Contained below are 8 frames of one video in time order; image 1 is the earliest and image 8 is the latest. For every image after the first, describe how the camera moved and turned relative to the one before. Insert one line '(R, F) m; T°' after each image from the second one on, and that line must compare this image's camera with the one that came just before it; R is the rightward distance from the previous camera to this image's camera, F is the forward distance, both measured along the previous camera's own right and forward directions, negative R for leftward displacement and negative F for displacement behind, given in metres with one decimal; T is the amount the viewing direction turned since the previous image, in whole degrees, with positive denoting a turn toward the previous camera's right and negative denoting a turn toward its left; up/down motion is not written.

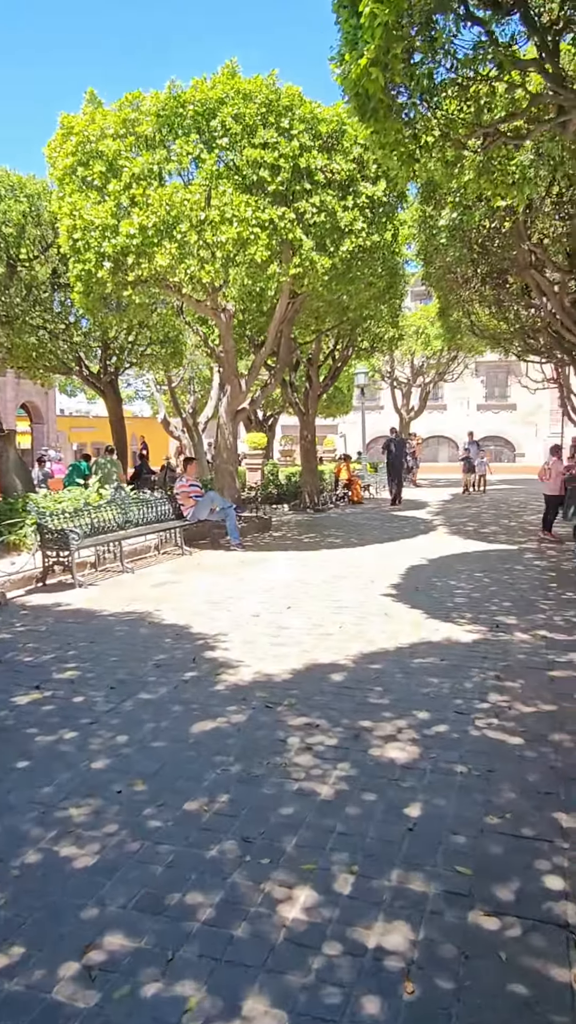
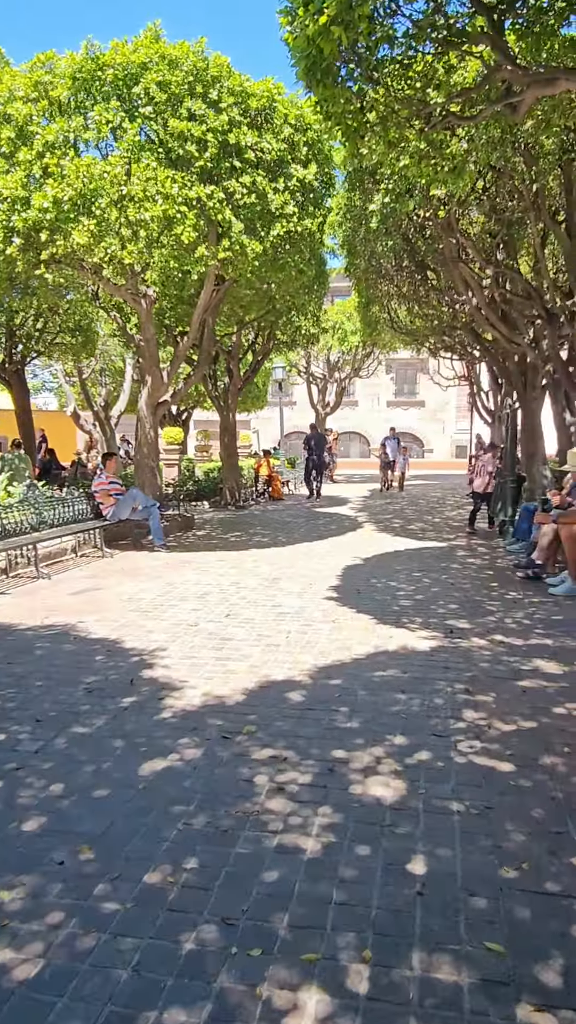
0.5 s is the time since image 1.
(-0.3, +0.6) m; +7°
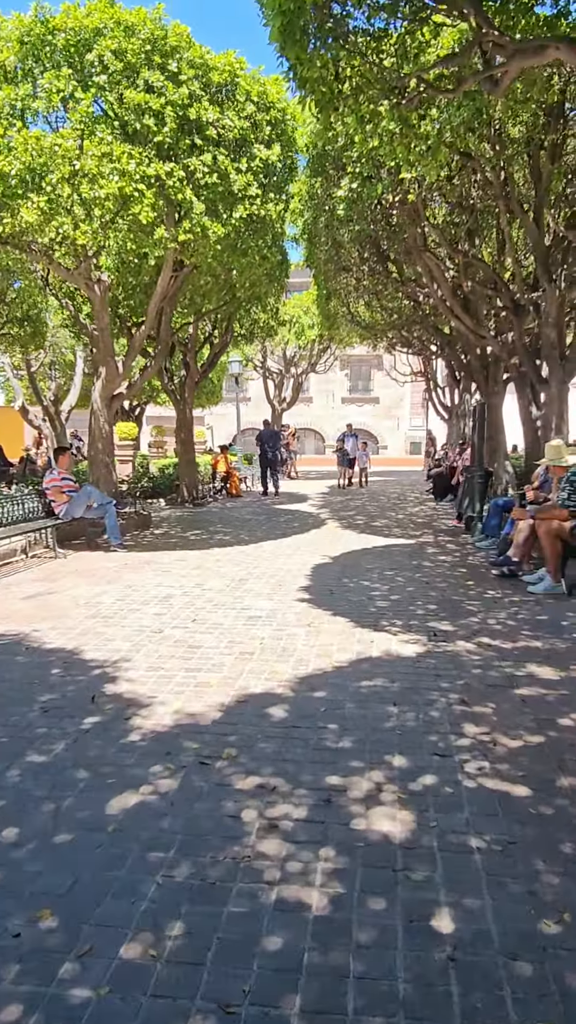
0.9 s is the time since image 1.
(-0.2, +0.5) m; +4°
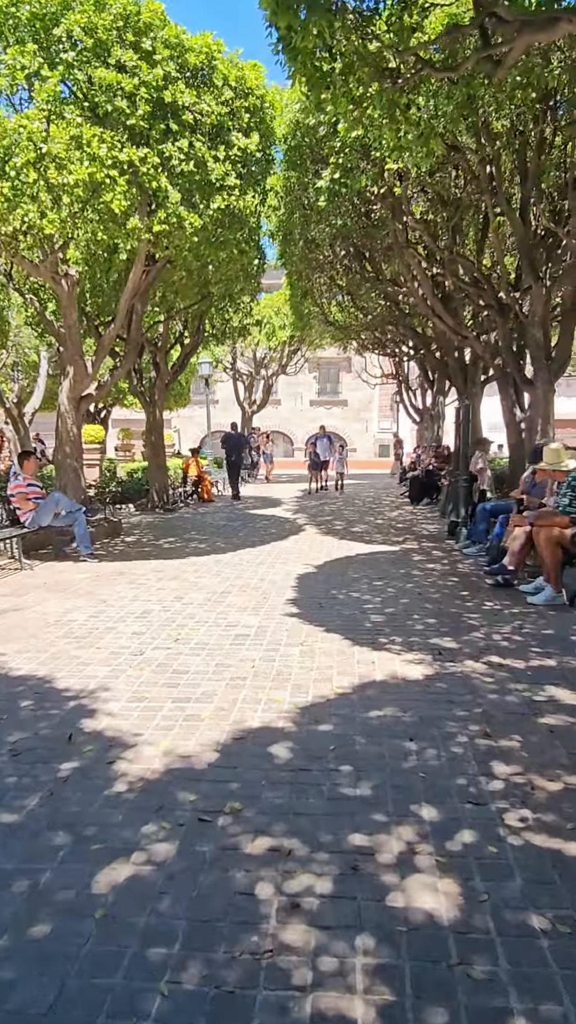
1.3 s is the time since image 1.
(-0.2, +0.5) m; +3°
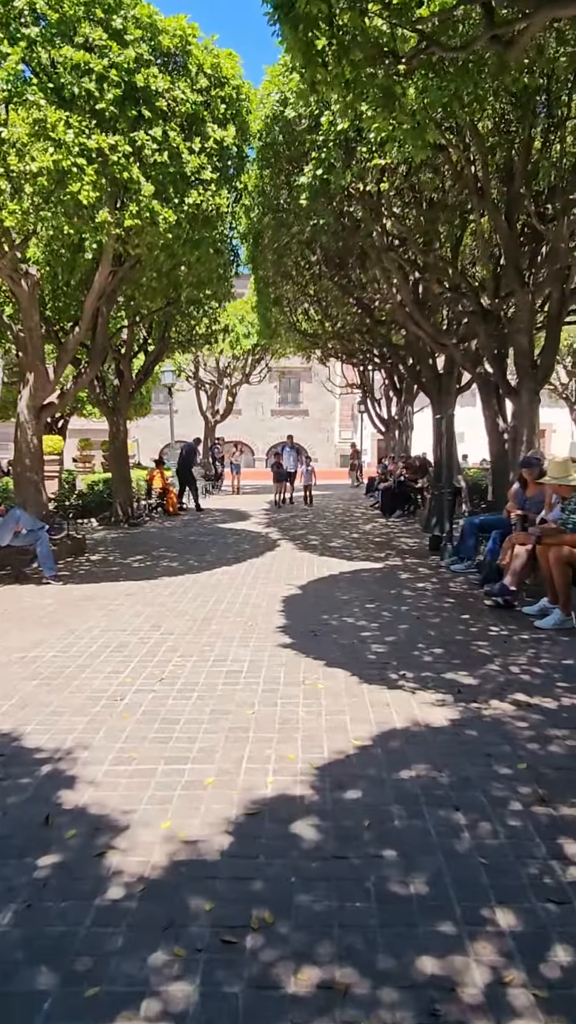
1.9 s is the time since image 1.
(-0.3, +0.7) m; +3°
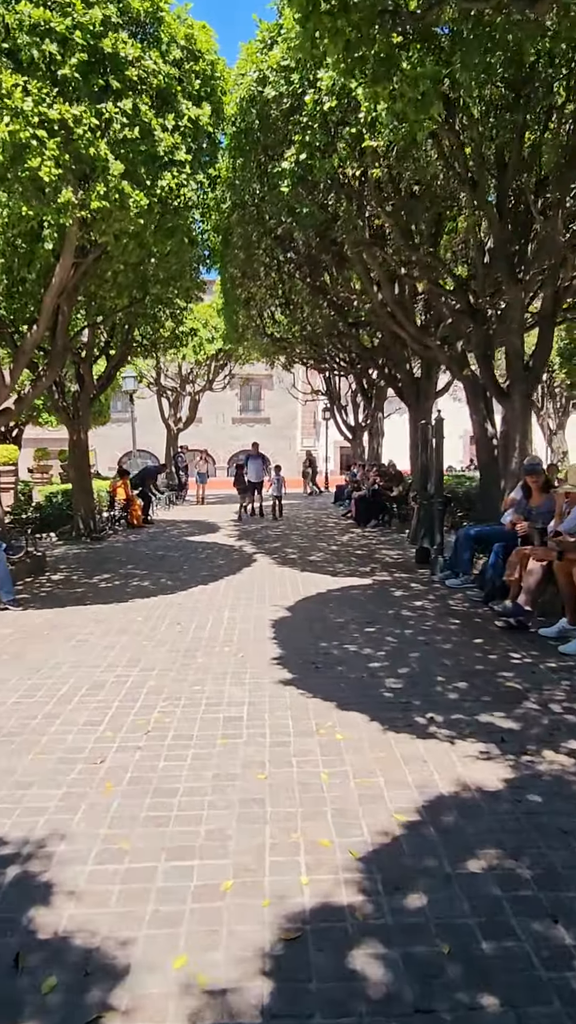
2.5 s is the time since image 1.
(-0.3, +0.8) m; +3°
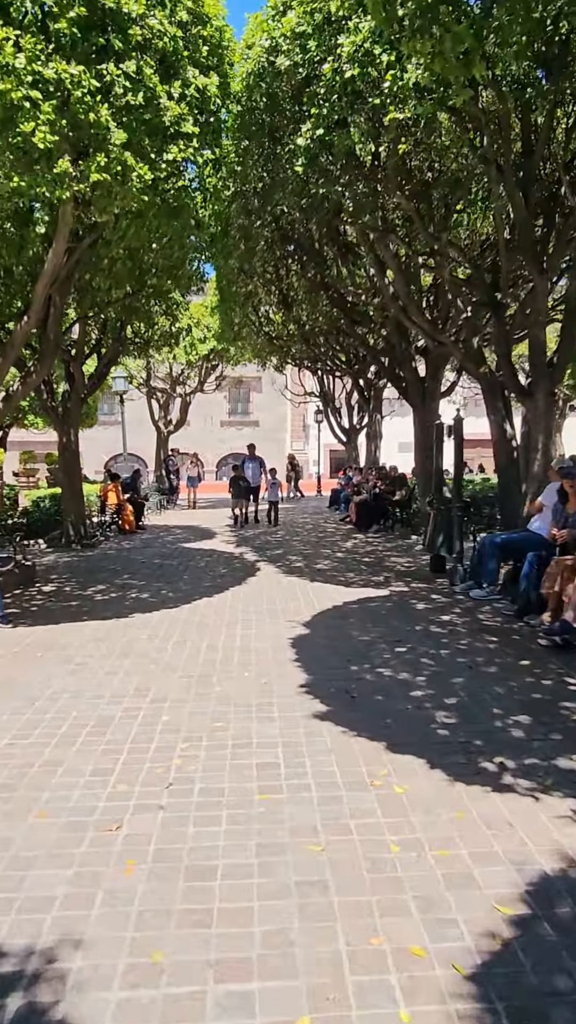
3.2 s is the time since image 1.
(-0.3, +0.7) m; +1°
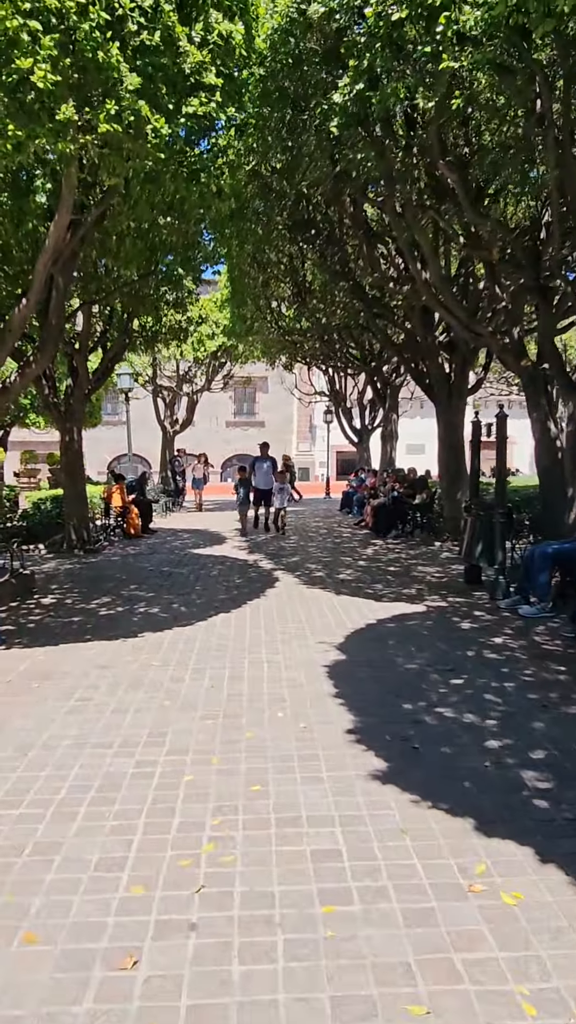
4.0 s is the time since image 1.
(-0.3, +0.9) m; 0°
